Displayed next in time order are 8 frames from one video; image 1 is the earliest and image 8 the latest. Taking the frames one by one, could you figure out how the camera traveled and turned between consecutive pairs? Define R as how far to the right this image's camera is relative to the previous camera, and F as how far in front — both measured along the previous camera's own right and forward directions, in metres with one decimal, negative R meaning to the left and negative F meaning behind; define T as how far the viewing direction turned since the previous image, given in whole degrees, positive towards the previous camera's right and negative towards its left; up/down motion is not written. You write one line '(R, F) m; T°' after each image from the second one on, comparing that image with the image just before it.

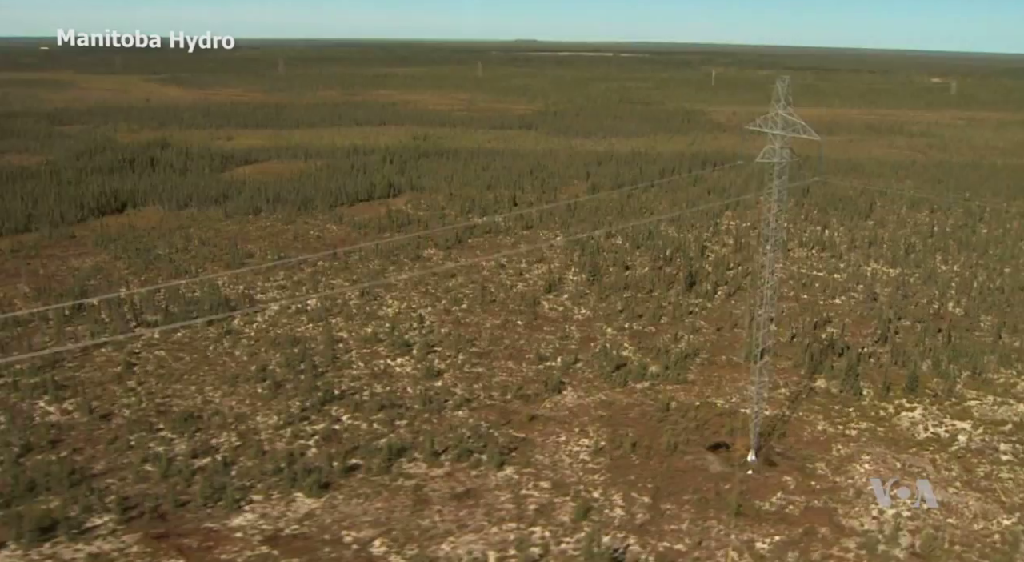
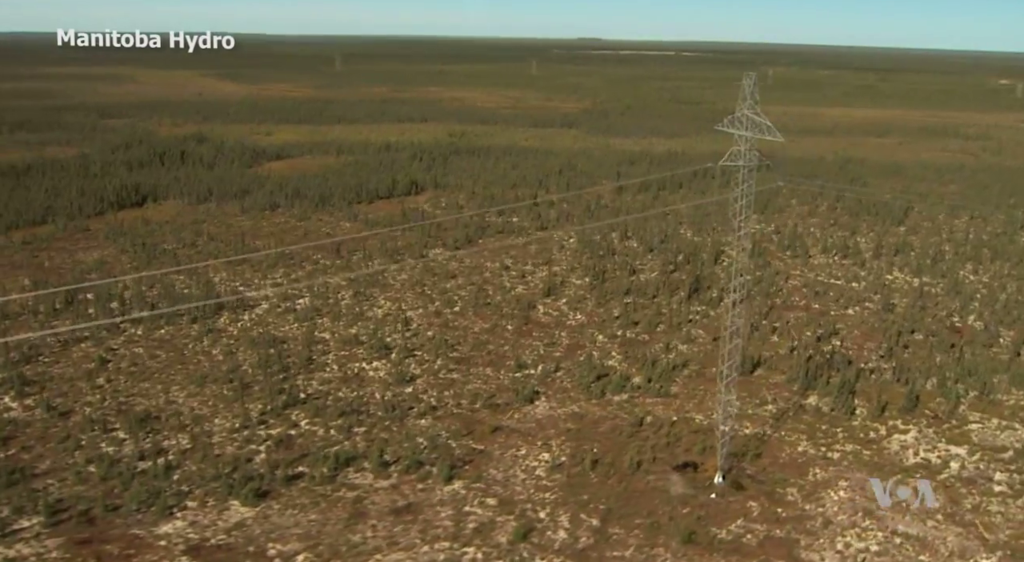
(+2.2, +1.0) m; -4°
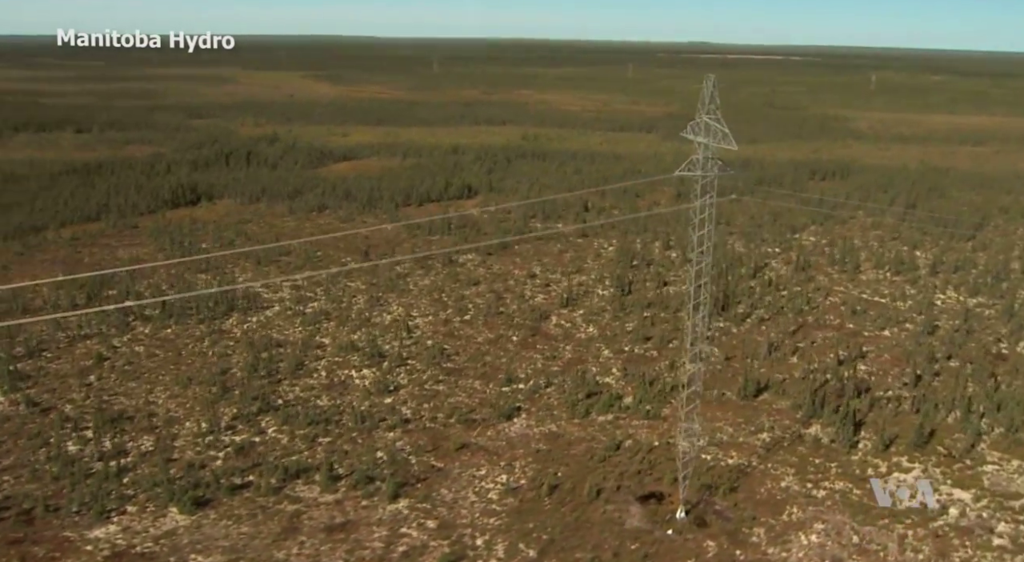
(+2.9, +1.1) m; -7°
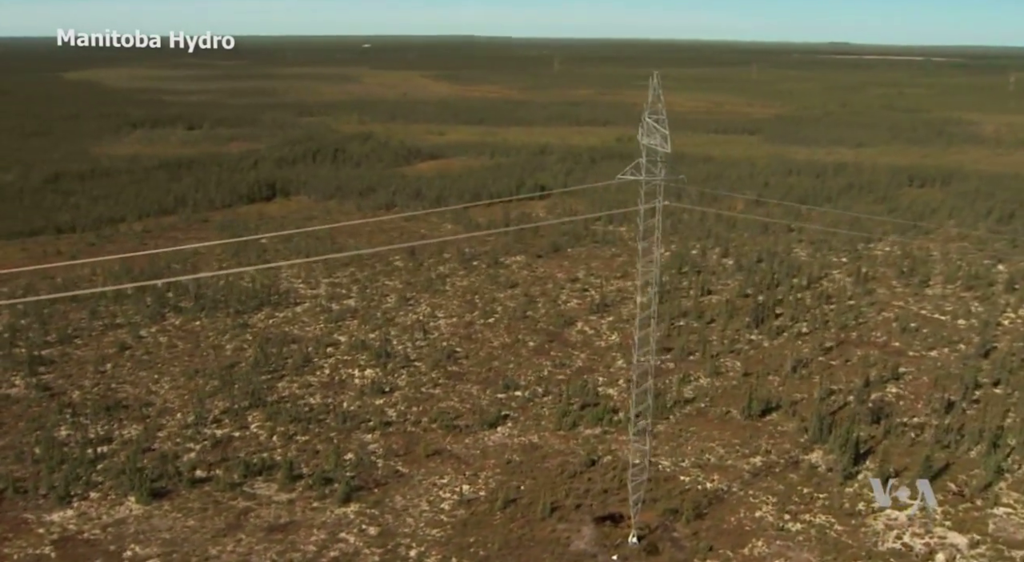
(+3.1, +0.9) m; -8°
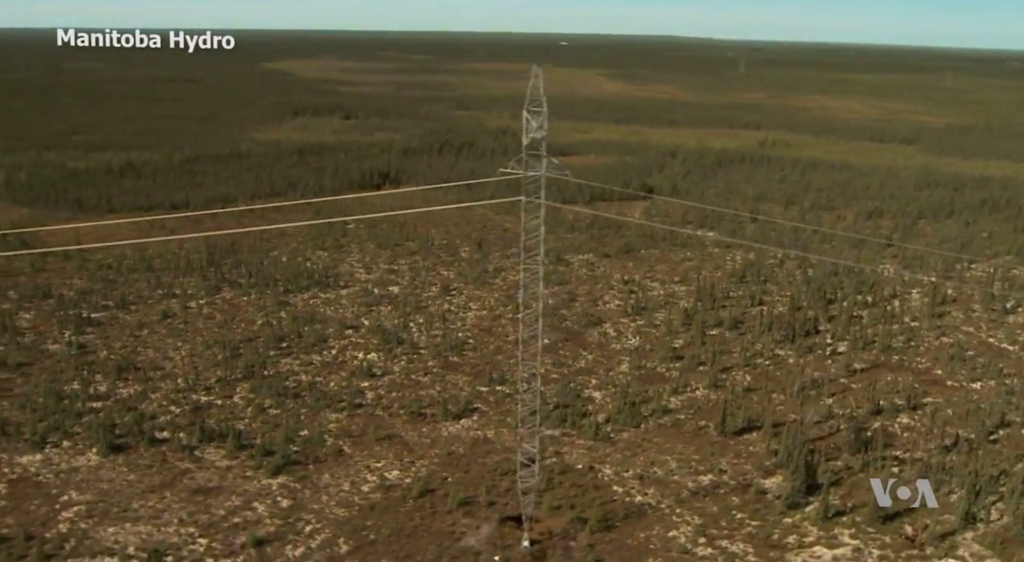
(+4.7, +0.7) m; -12°
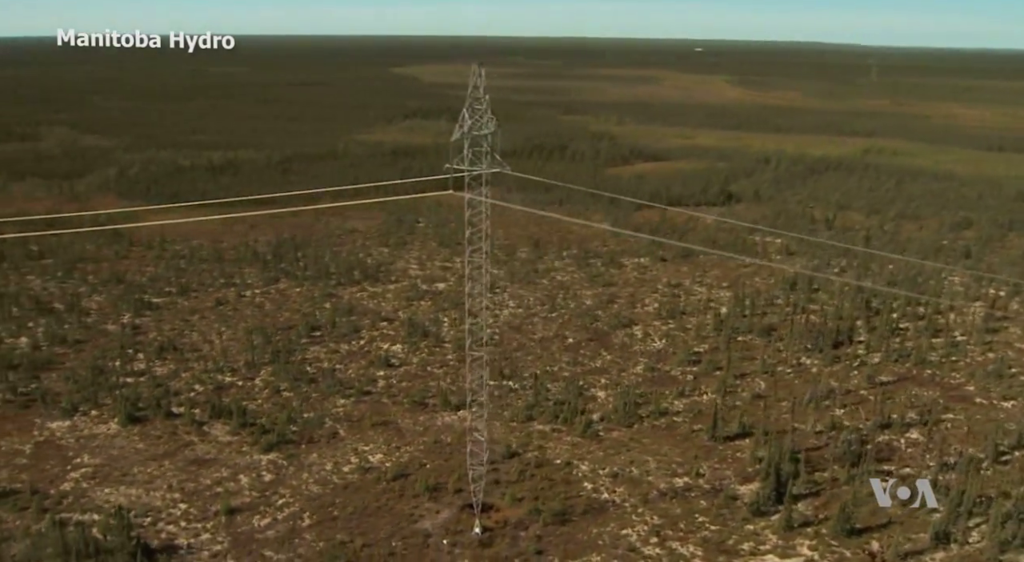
(+3.0, -0.2) m; -8°
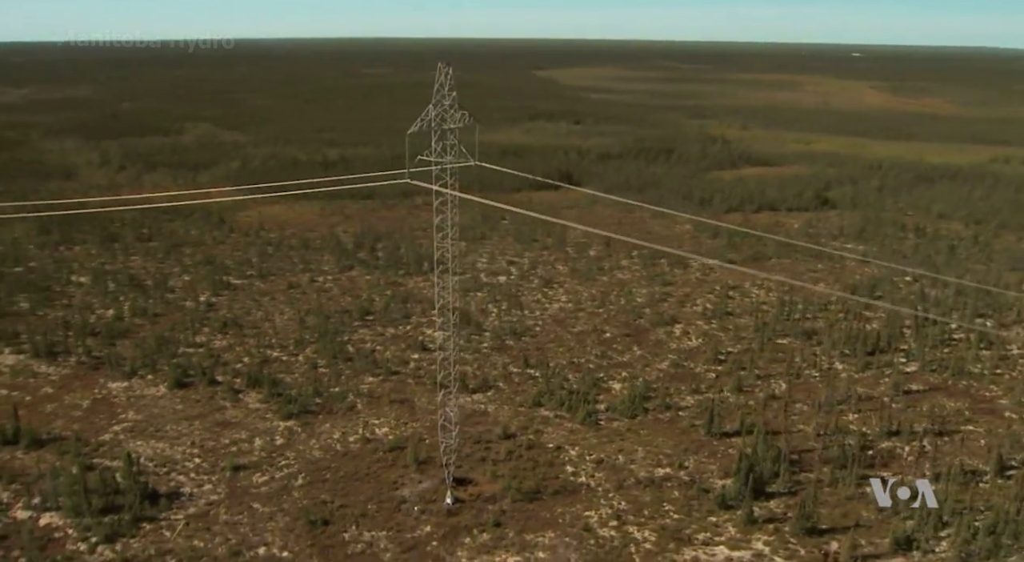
(+3.1, -0.6) m; -9°
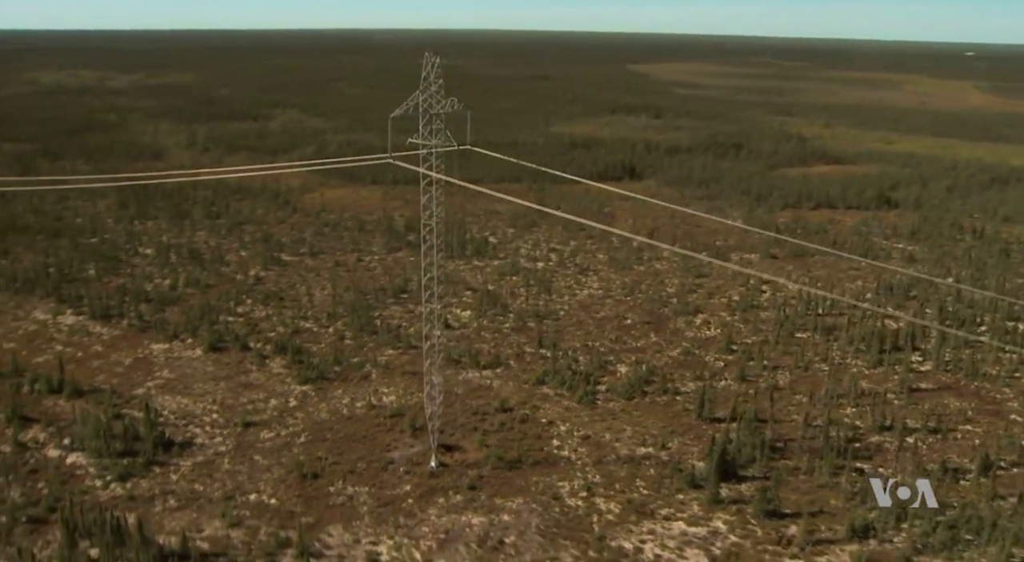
(+2.1, -0.8) m; -6°
